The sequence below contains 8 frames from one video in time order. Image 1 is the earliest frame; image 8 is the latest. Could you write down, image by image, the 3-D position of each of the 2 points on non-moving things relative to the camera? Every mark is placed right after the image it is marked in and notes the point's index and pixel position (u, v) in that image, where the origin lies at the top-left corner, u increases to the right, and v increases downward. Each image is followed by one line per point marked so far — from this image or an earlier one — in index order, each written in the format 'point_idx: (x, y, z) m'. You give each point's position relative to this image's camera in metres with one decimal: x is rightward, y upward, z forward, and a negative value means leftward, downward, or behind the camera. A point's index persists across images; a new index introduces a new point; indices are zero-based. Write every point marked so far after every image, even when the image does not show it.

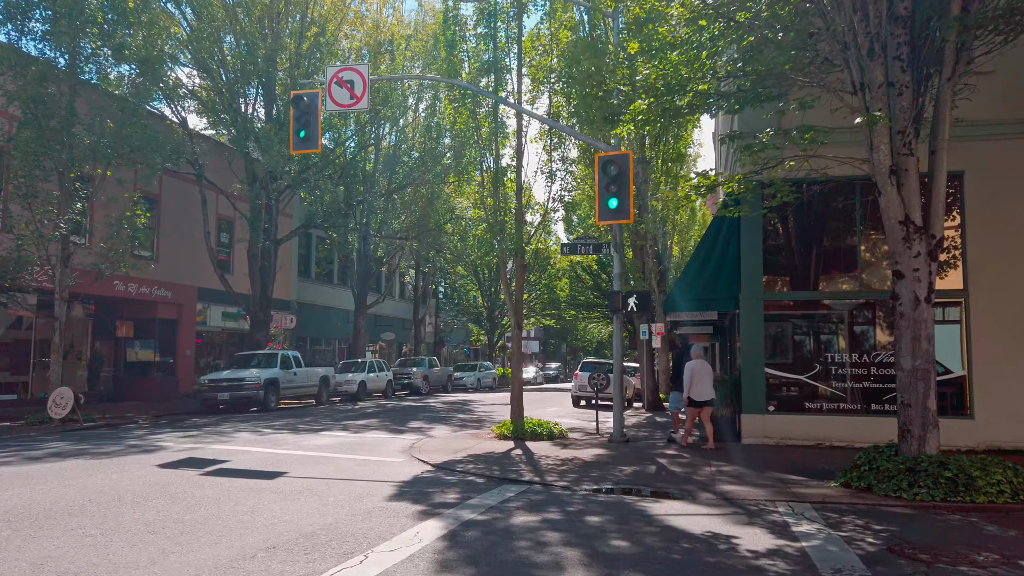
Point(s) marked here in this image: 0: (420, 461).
0: (-1.4, -2.6, +11.4) m
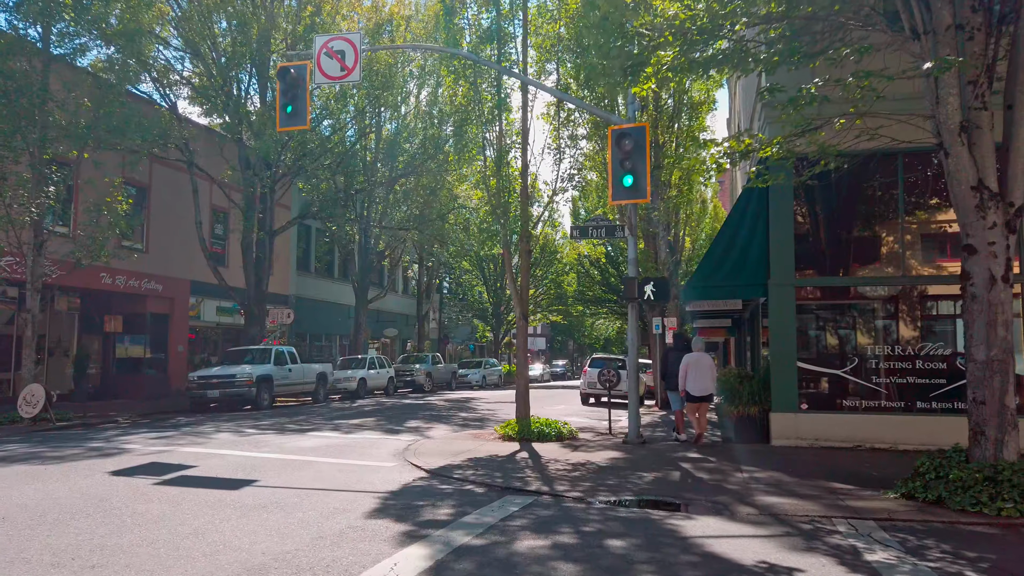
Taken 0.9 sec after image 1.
0: (-1.3, -2.4, +10.2) m
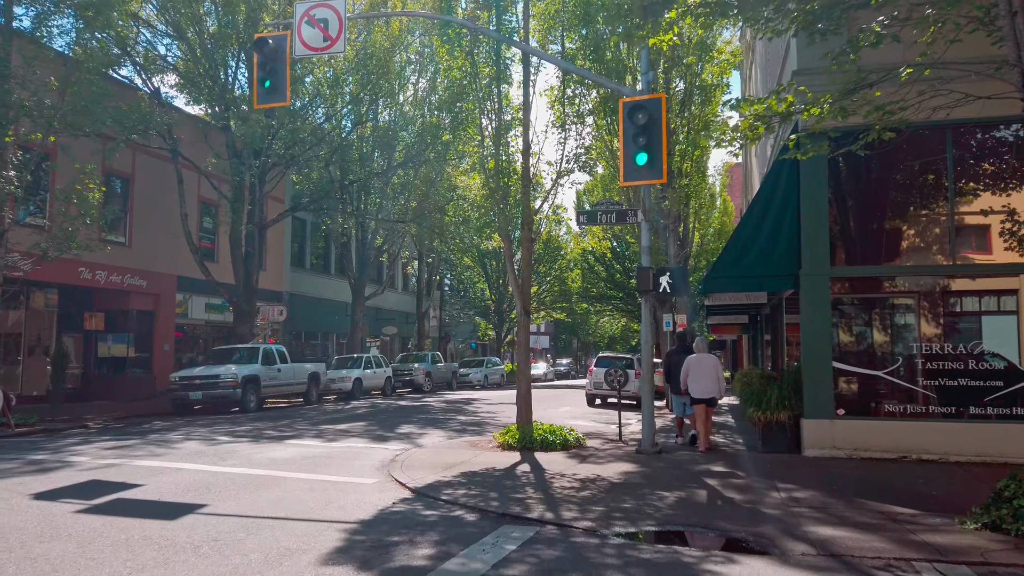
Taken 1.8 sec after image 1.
0: (-1.4, -2.3, +8.8) m
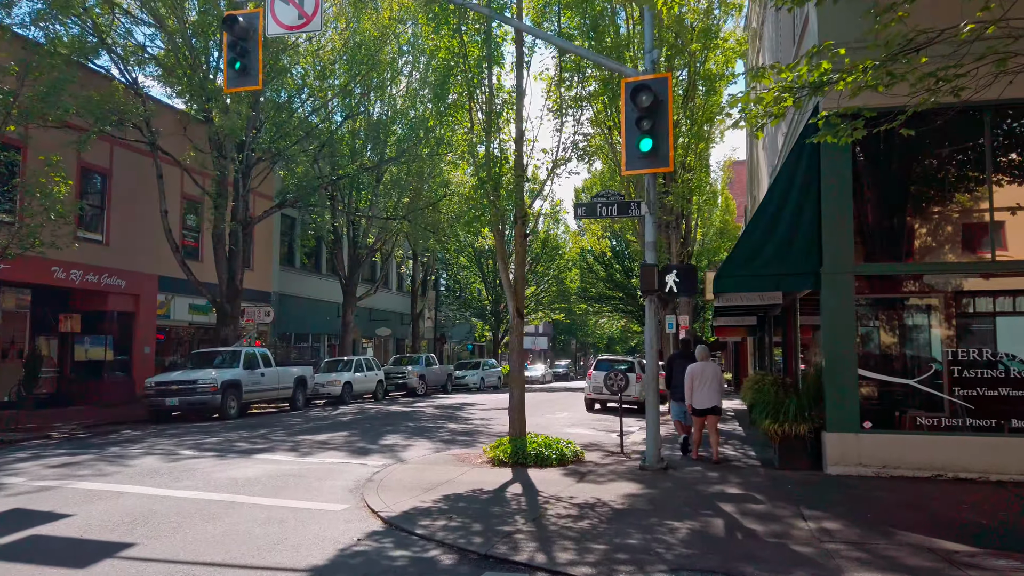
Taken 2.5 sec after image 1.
0: (-1.5, -2.3, +7.8) m
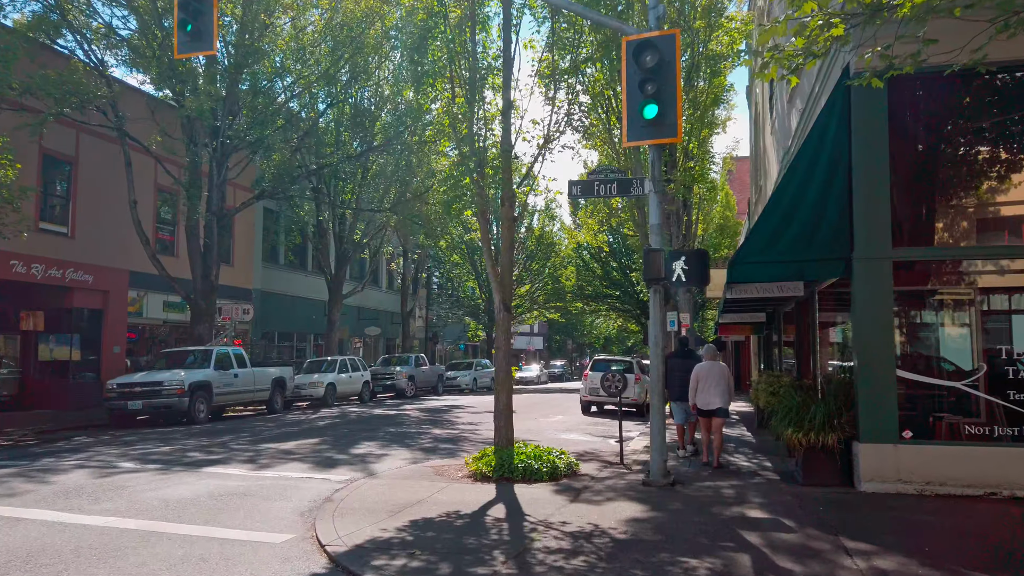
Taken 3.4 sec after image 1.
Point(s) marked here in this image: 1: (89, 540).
0: (-1.7, -2.1, +6.4) m
1: (-3.5, -2.1, +6.2) m
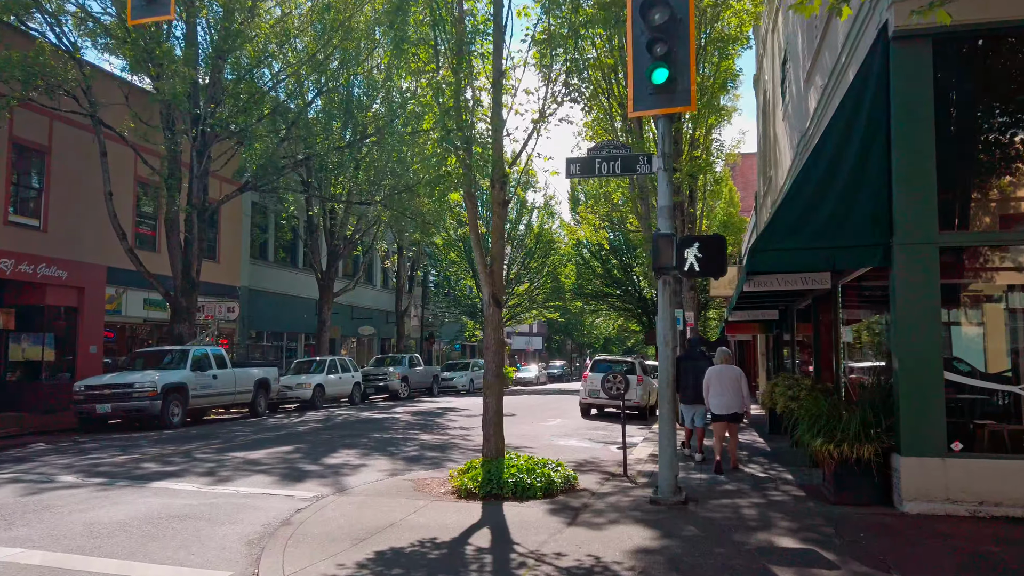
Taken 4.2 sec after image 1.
0: (-1.8, -2.0, +5.3) m
1: (-3.6, -2.0, +5.1) m
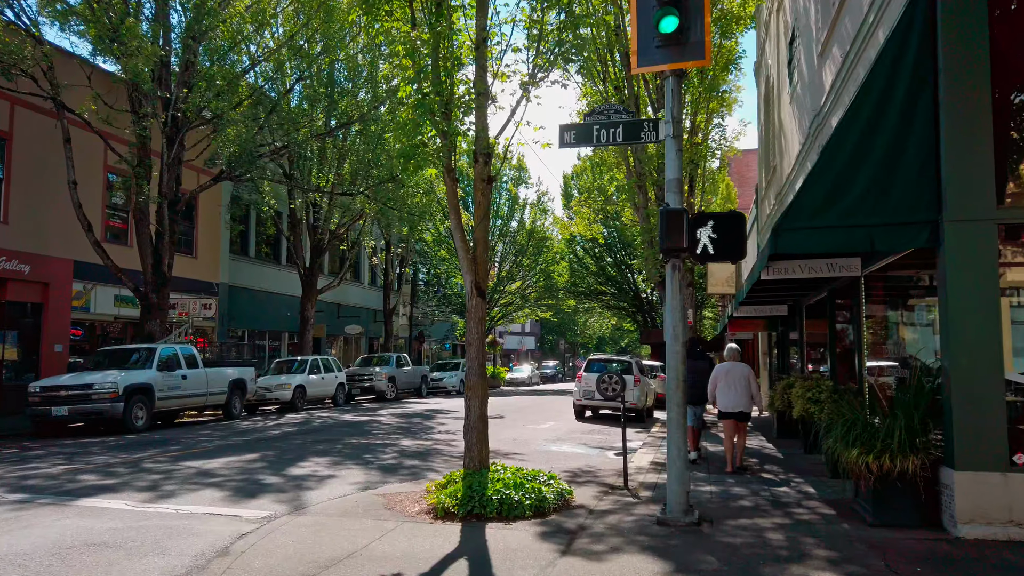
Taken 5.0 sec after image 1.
0: (-1.9, -1.9, +4.1) m
1: (-3.8, -1.8, +3.9) m
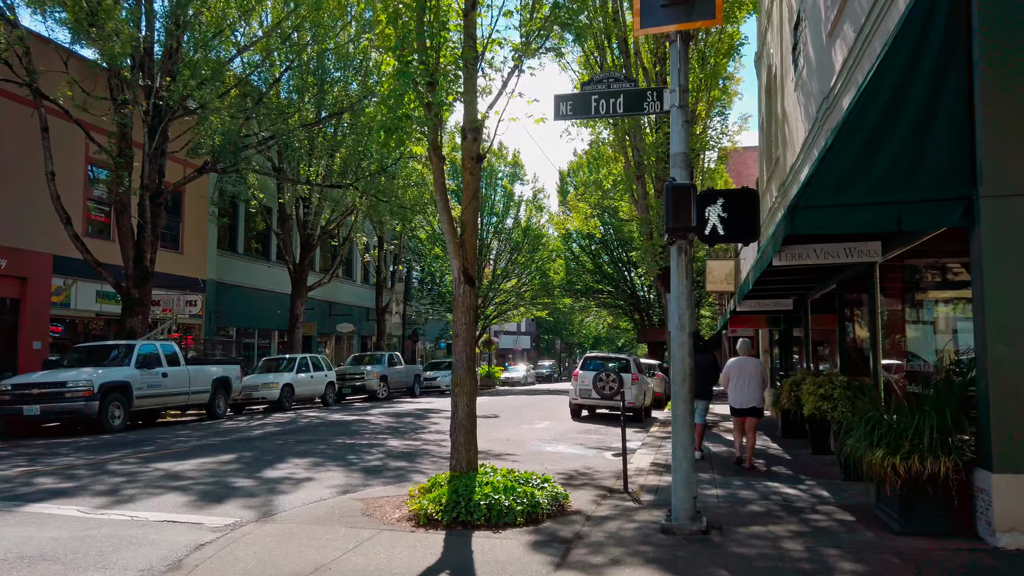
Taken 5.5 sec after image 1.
0: (-2.0, -1.8, +3.4) m
1: (-3.8, -1.7, +3.2) m
